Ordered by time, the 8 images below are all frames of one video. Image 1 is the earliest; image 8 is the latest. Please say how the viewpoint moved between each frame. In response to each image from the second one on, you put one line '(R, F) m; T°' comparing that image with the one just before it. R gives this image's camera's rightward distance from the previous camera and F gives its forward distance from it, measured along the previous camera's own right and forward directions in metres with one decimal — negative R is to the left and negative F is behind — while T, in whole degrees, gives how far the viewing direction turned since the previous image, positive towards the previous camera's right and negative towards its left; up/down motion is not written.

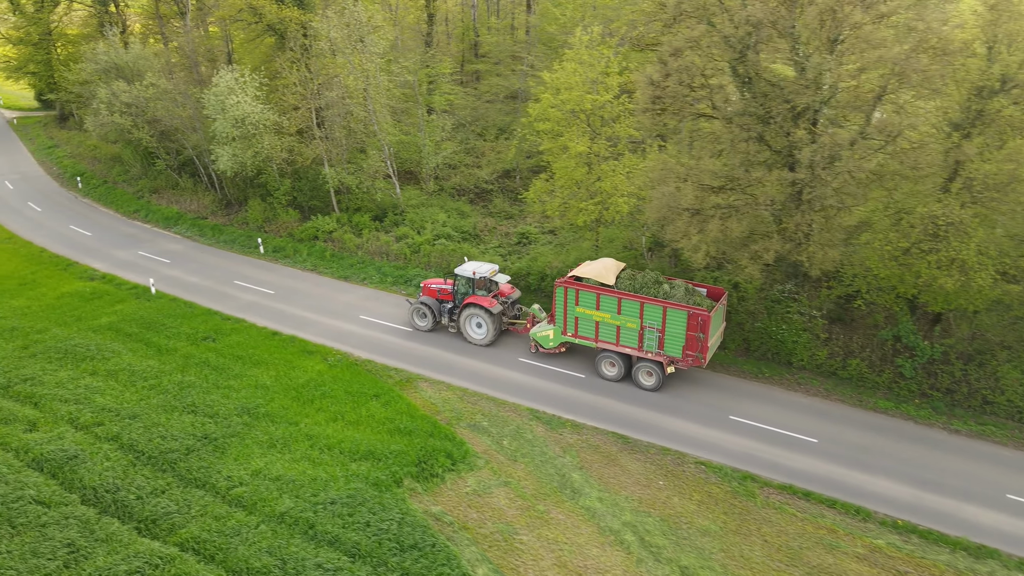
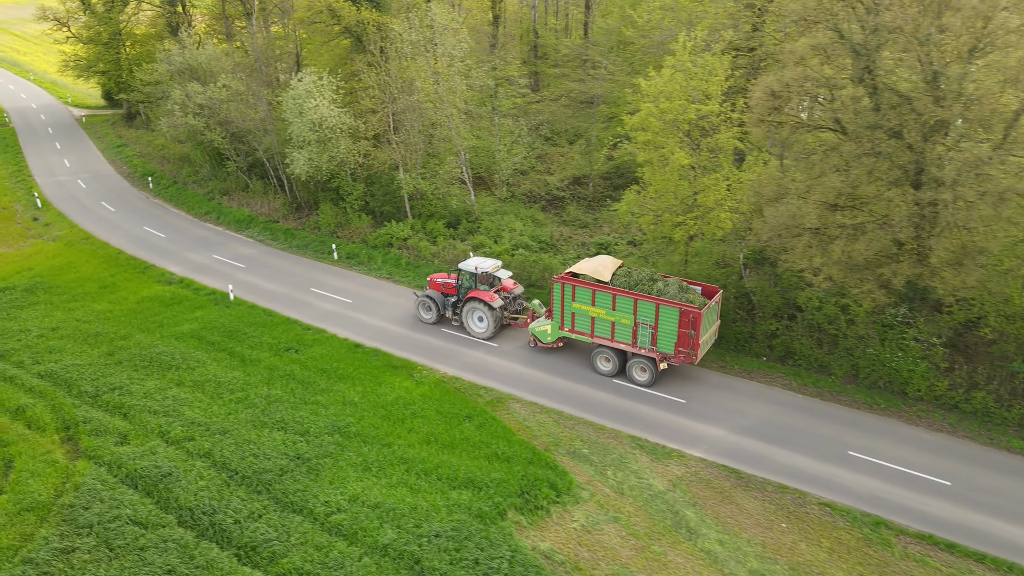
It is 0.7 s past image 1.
(-1.6, +0.9) m; -3°
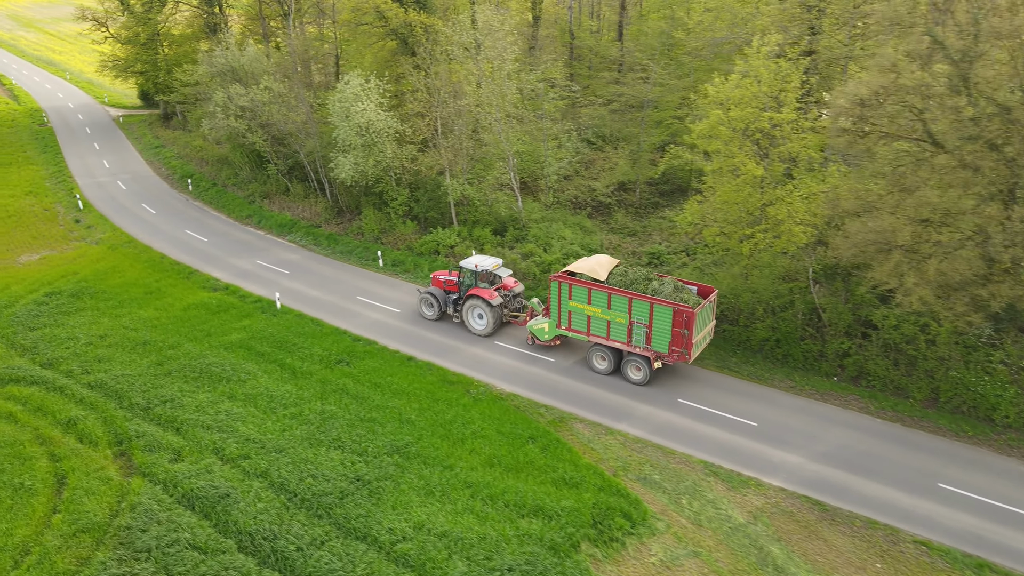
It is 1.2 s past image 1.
(-1.1, +0.8) m; -2°
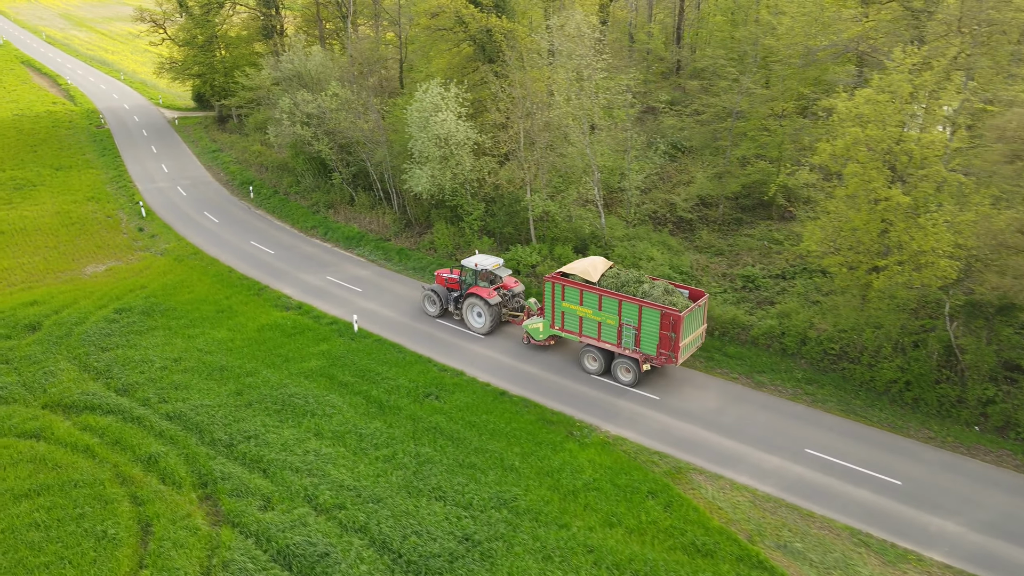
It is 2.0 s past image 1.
(-2.0, +1.6) m; -2°
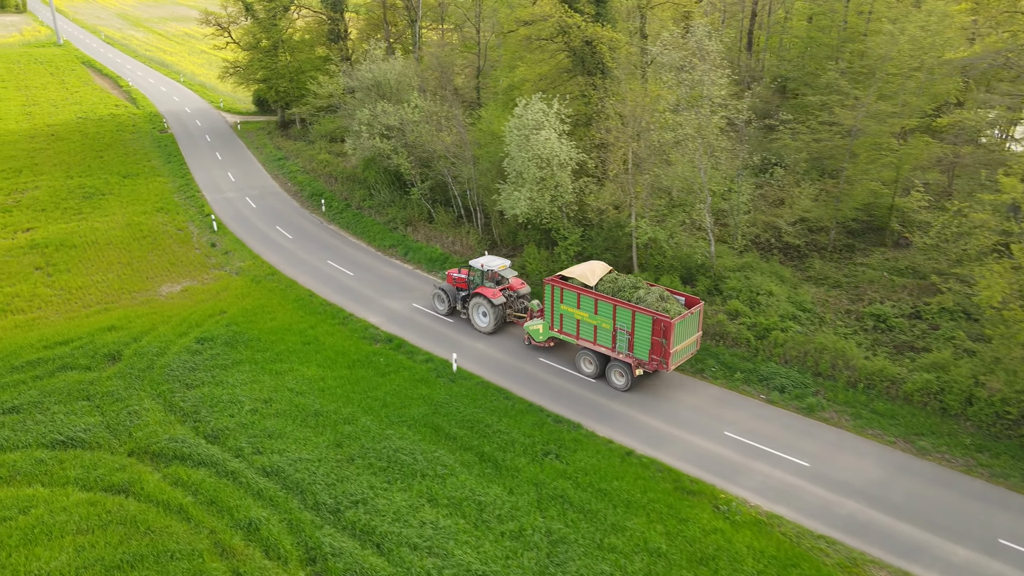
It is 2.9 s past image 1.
(-2.4, +2.0) m; -3°
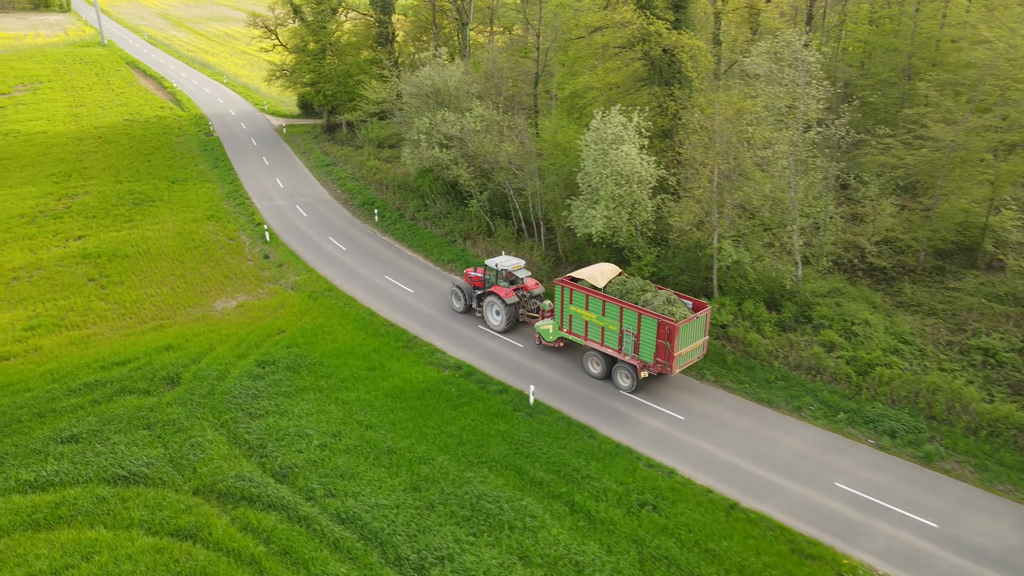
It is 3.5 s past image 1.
(-1.6, +1.4) m; -2°
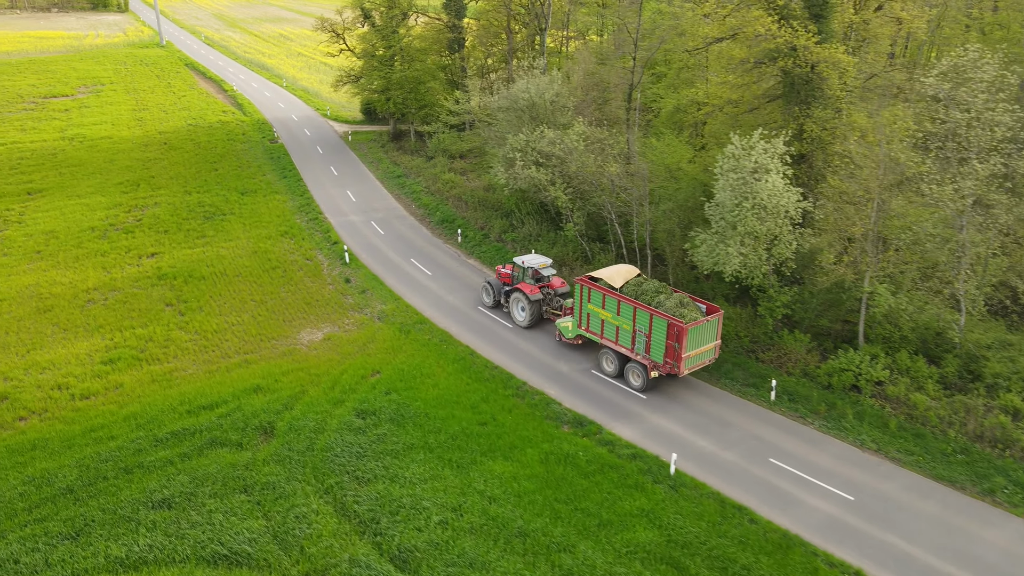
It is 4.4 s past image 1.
(-2.6, +2.4) m; -3°
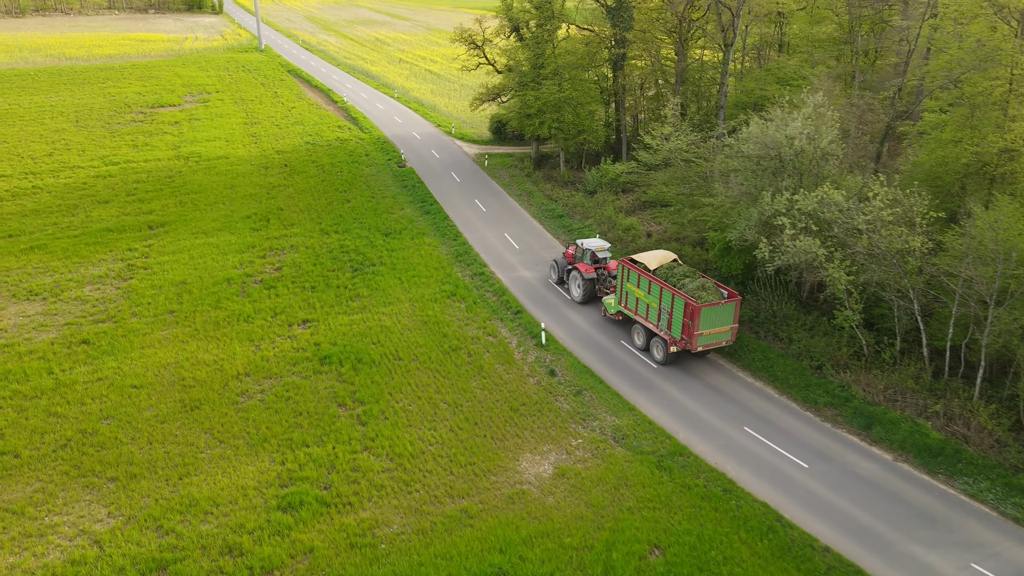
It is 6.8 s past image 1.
(-6.3, +6.3) m; -5°
